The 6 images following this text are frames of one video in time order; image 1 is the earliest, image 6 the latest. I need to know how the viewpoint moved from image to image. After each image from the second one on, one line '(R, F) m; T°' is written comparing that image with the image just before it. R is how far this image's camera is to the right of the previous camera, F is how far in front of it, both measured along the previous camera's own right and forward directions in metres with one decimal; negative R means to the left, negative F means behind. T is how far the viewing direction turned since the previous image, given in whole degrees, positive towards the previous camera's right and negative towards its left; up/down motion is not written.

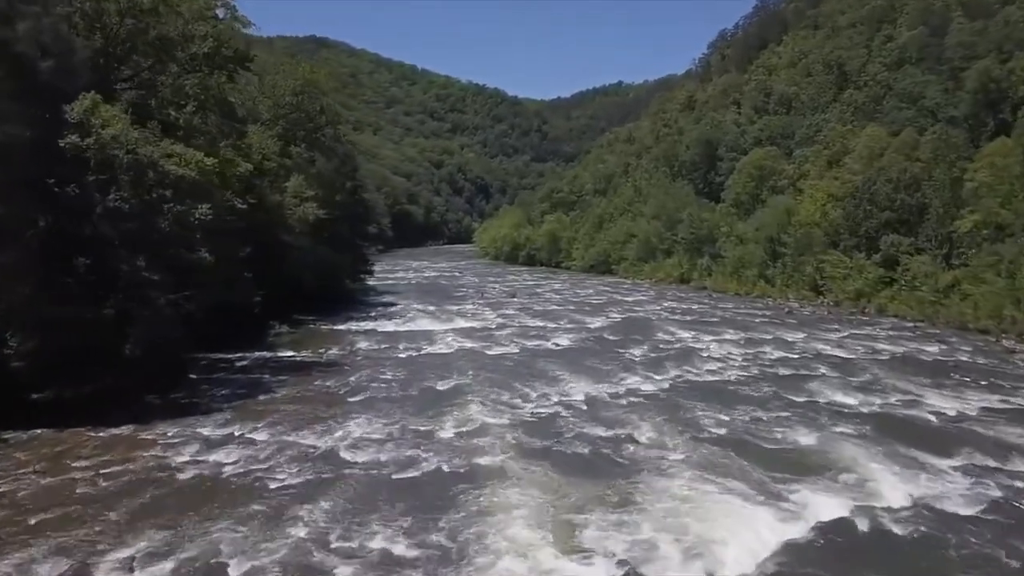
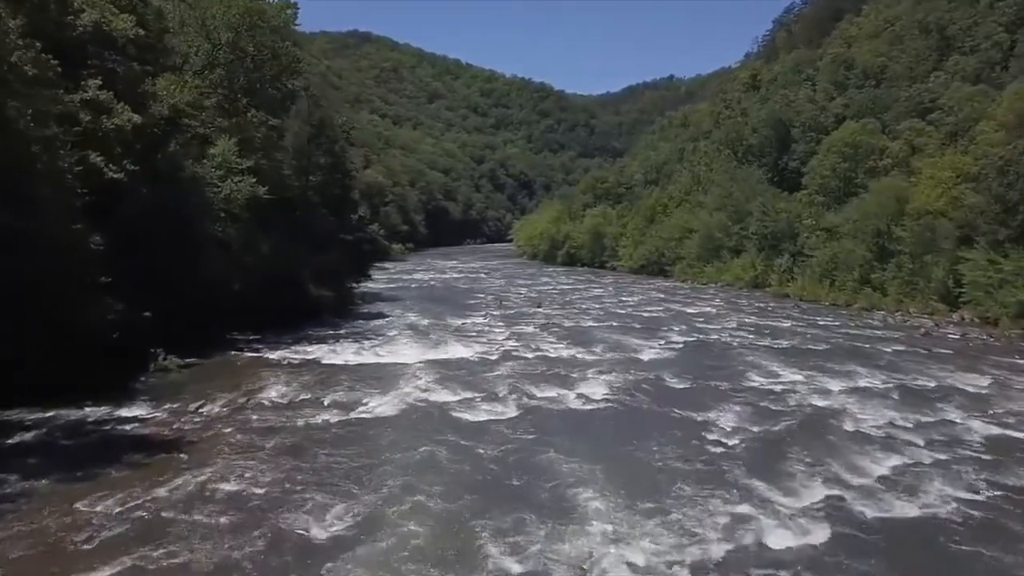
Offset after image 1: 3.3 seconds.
(+1.1, +12.3) m; -3°
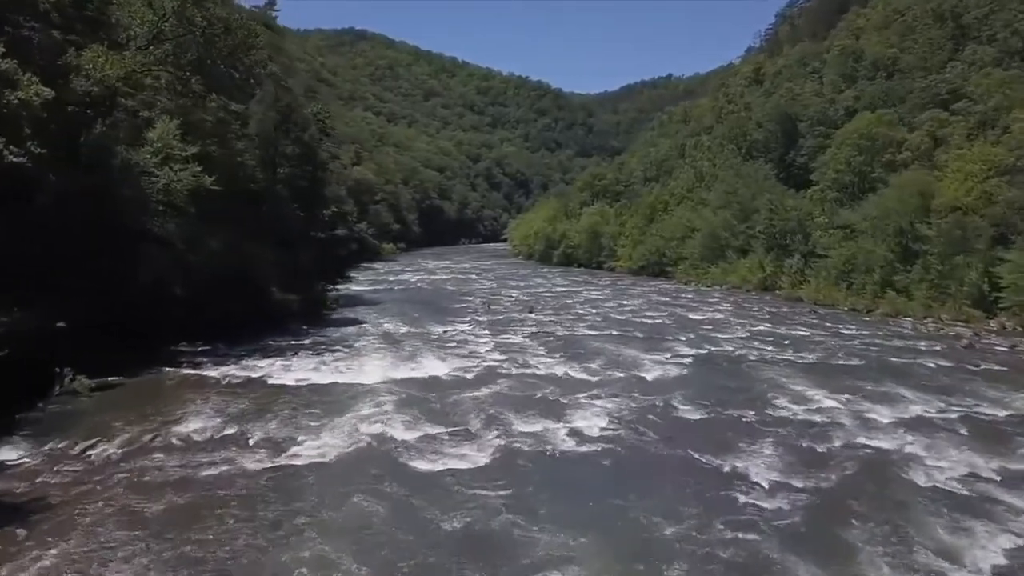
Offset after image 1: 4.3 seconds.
(+0.4, +3.8) m; 0°
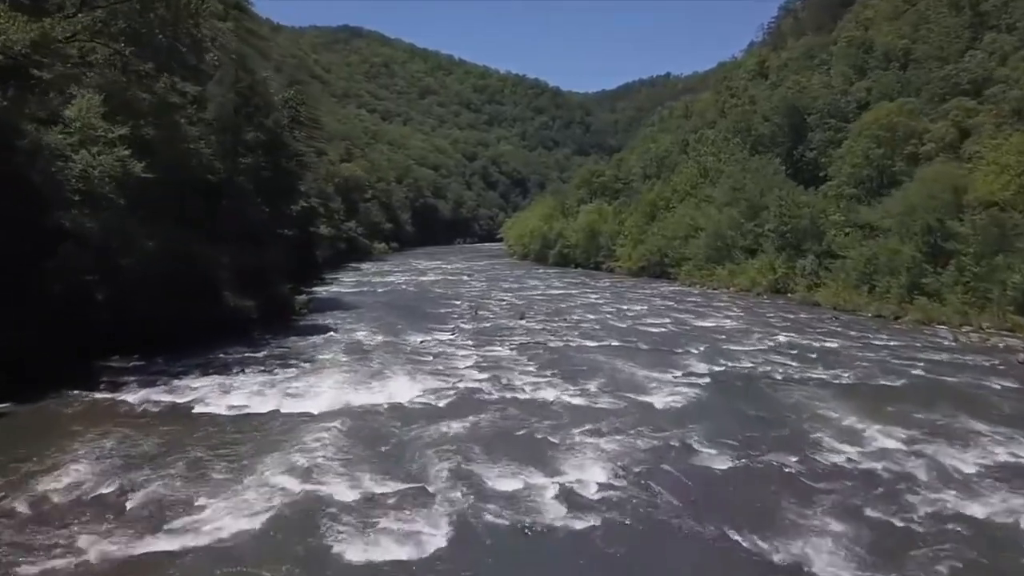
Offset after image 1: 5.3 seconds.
(+0.4, +3.8) m; 0°
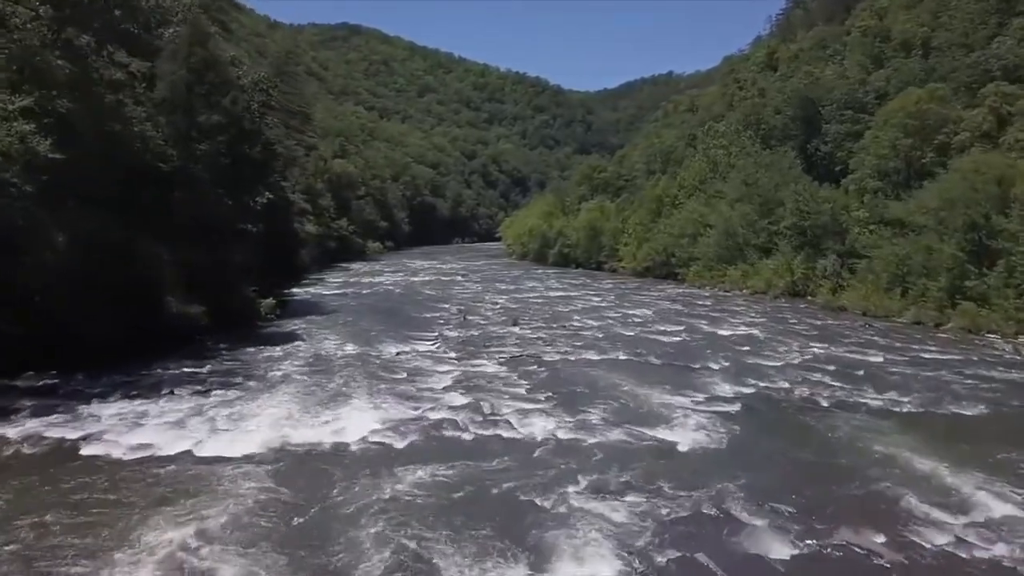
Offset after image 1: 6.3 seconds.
(+0.4, +3.9) m; 0°
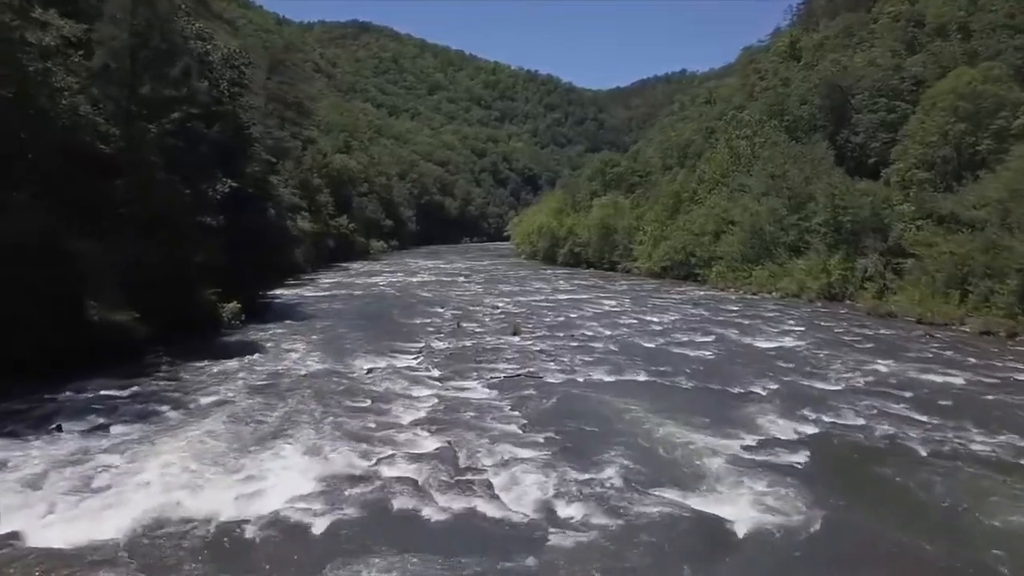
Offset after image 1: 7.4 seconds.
(+0.4, +4.3) m; -1°
